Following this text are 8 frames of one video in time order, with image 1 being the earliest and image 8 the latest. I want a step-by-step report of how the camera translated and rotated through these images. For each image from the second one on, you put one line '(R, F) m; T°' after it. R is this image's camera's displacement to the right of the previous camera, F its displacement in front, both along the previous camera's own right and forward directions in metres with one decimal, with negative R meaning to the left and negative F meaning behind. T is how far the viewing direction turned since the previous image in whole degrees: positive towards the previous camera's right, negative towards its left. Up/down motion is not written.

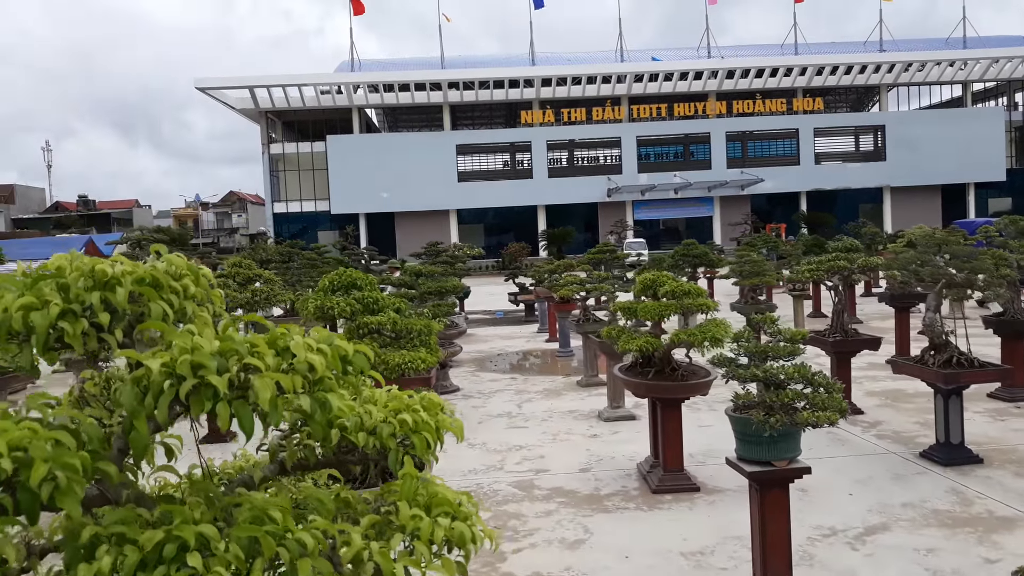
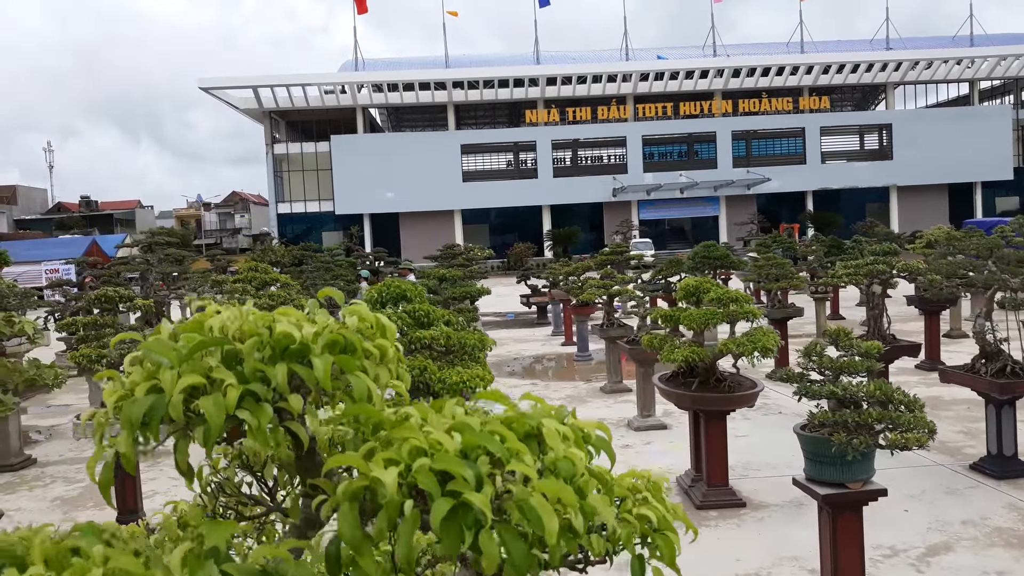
(-0.2, +0.2) m; 0°
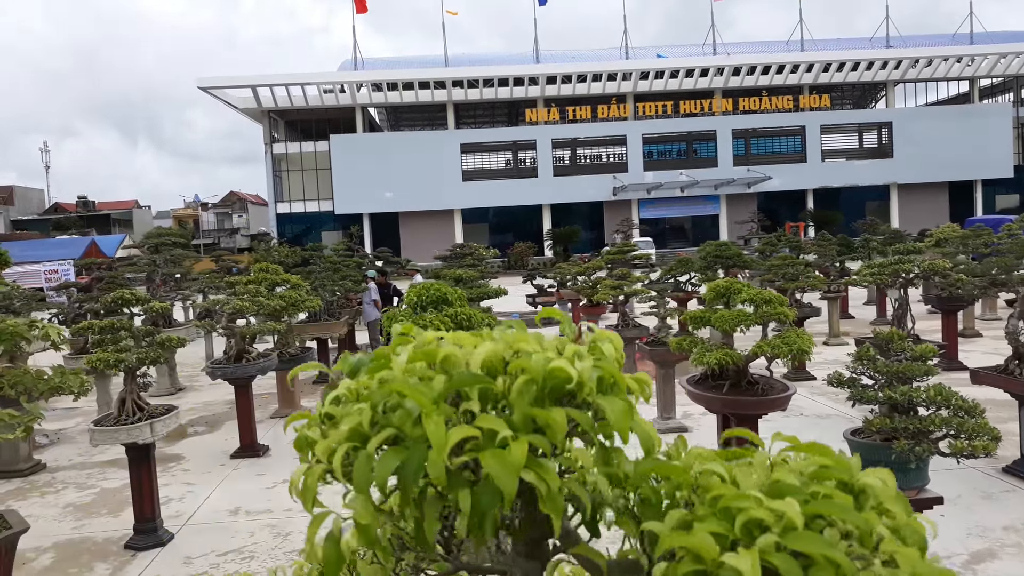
(-0.2, +0.1) m; 0°
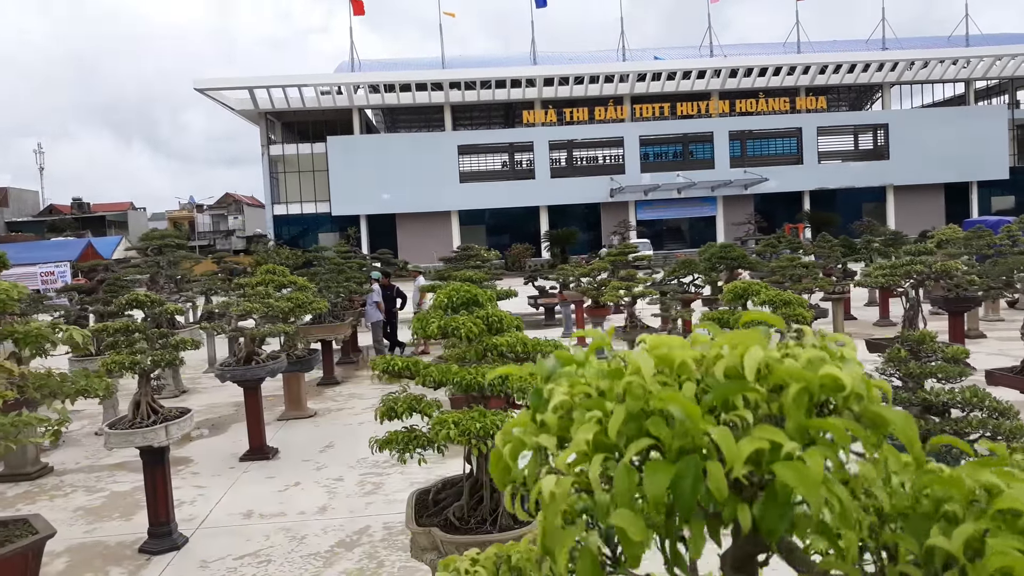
(-0.1, 0.0) m; 0°
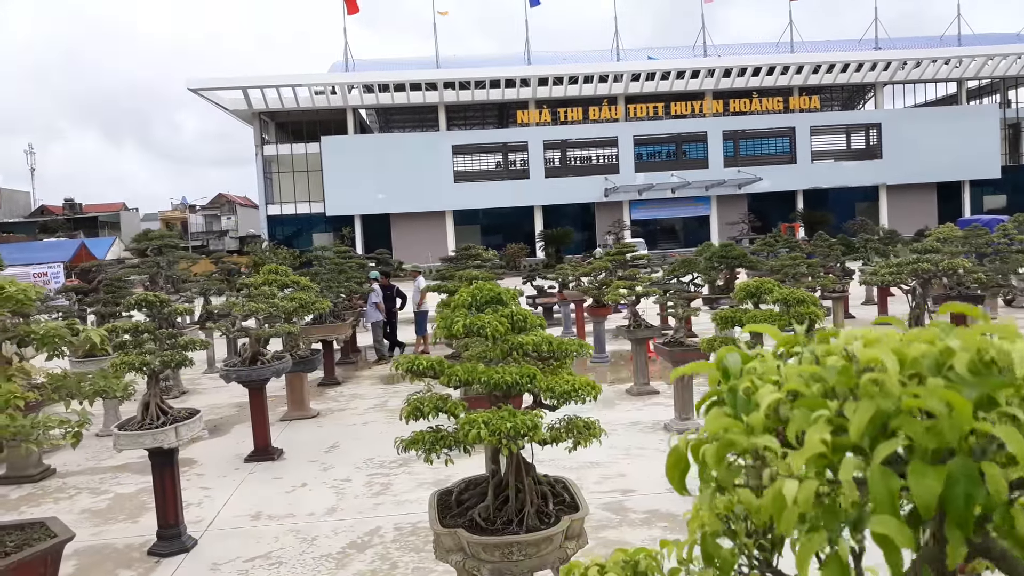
(-0.1, 0.0) m; 0°
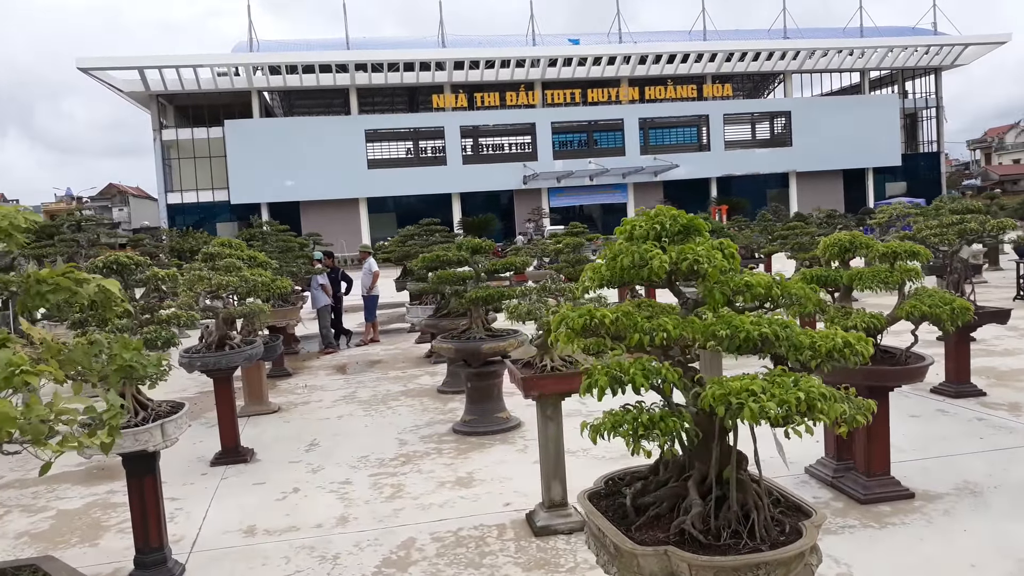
(-0.7, +0.8) m; +6°
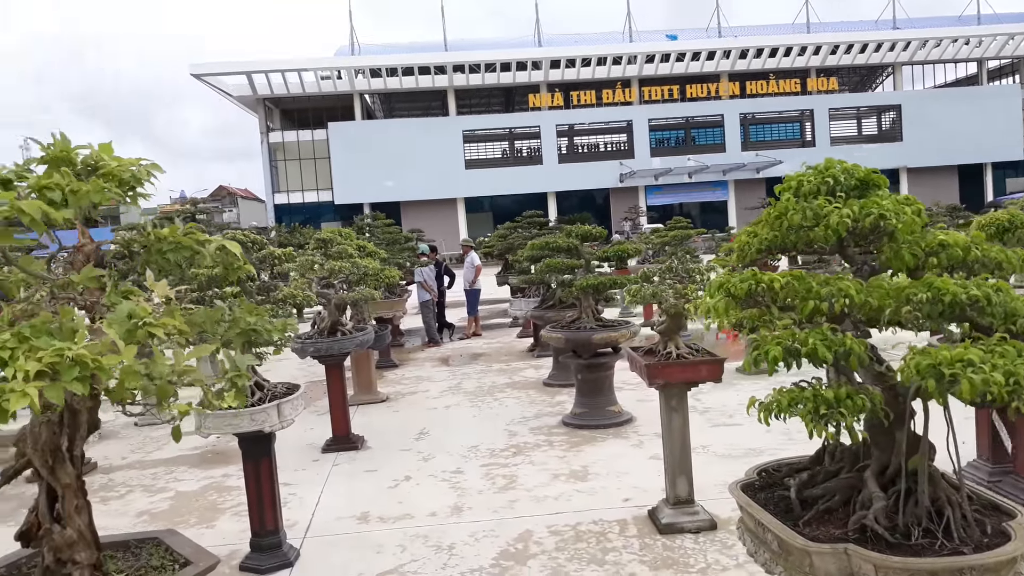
(-0.1, +0.2) m; -6°
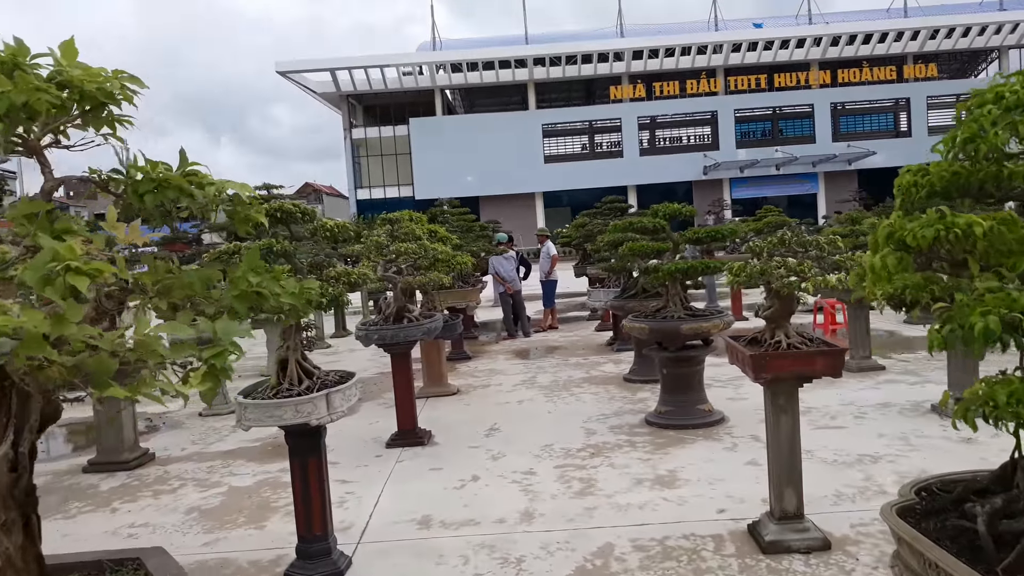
(0.0, +0.5) m; -5°
